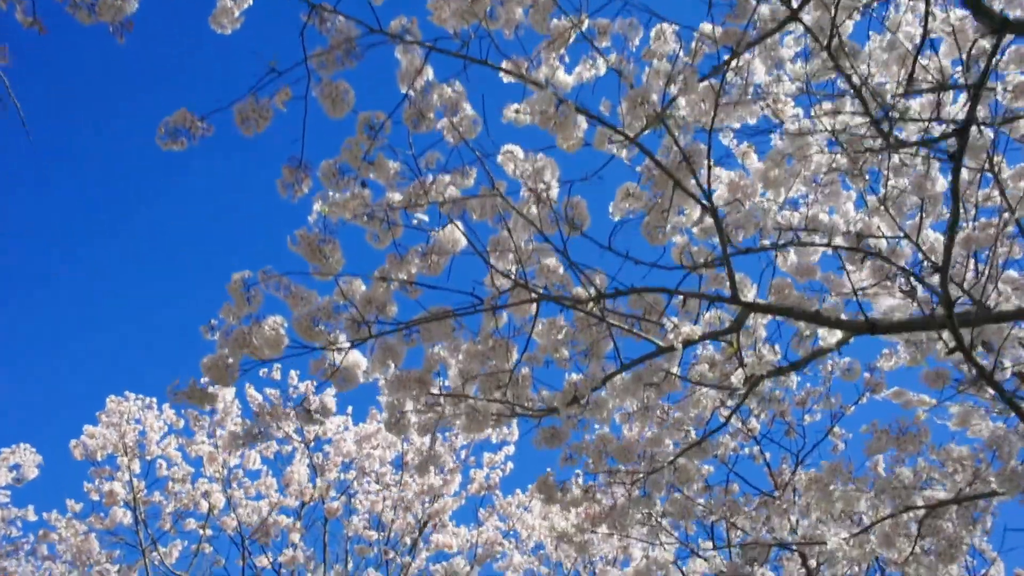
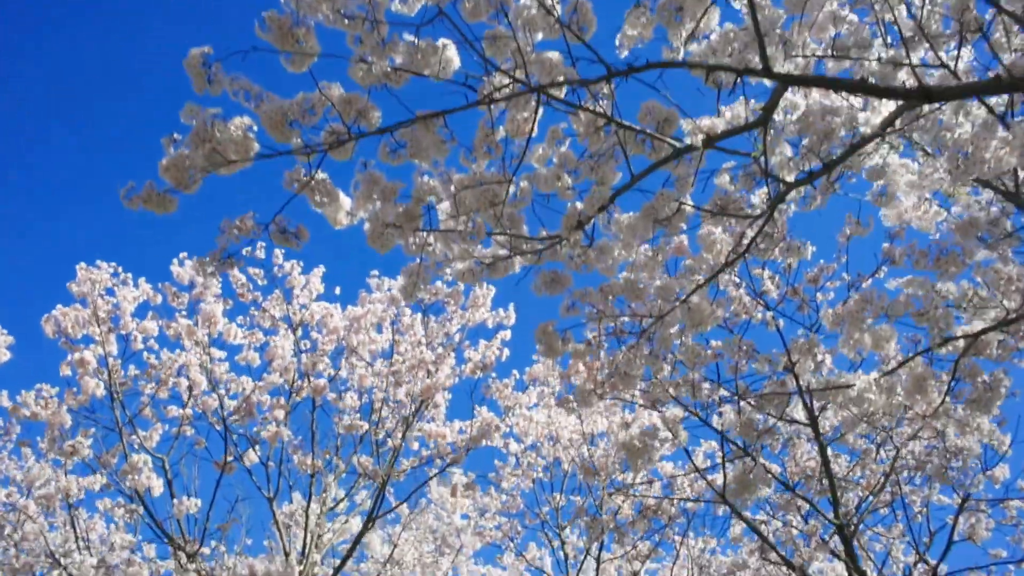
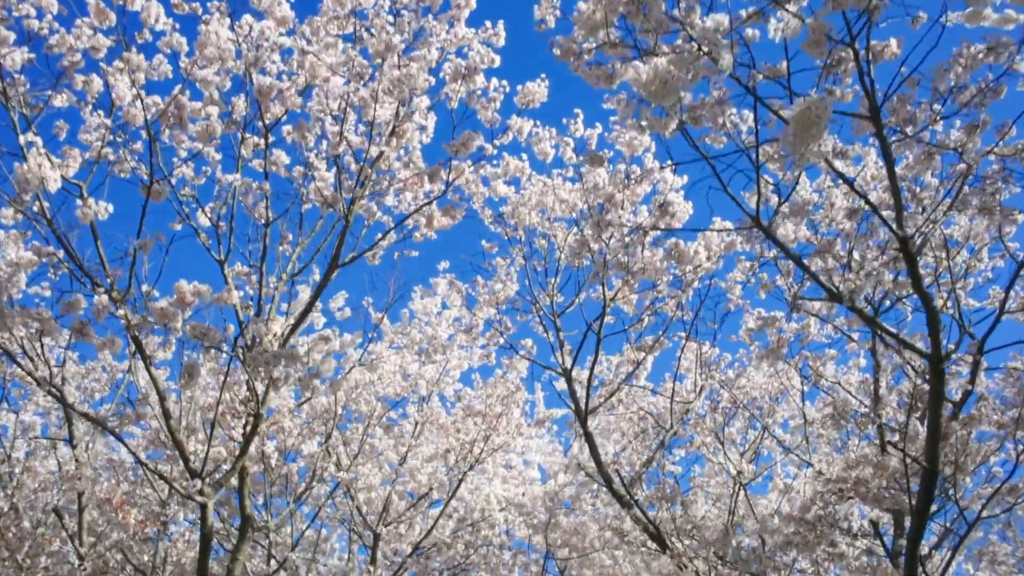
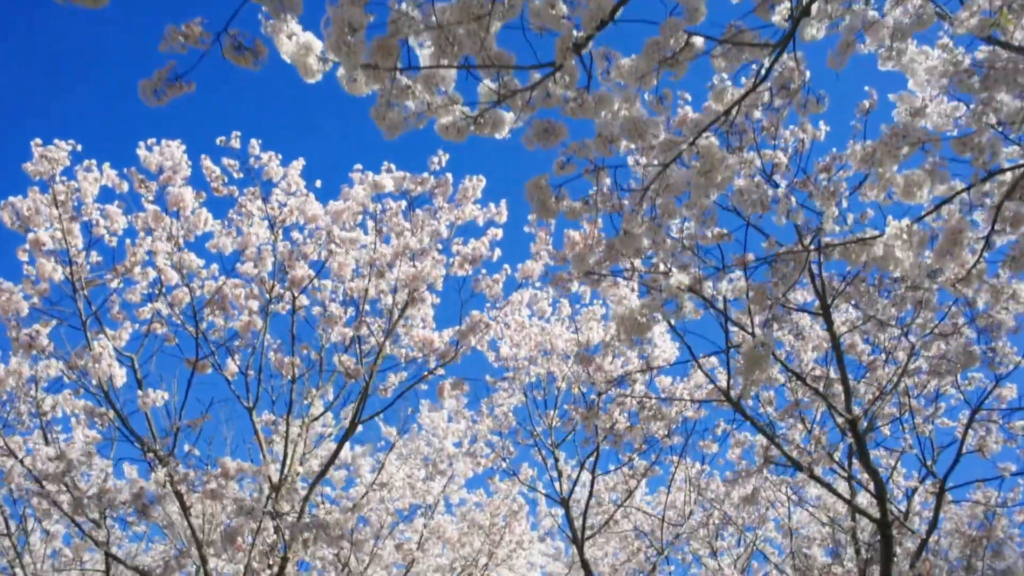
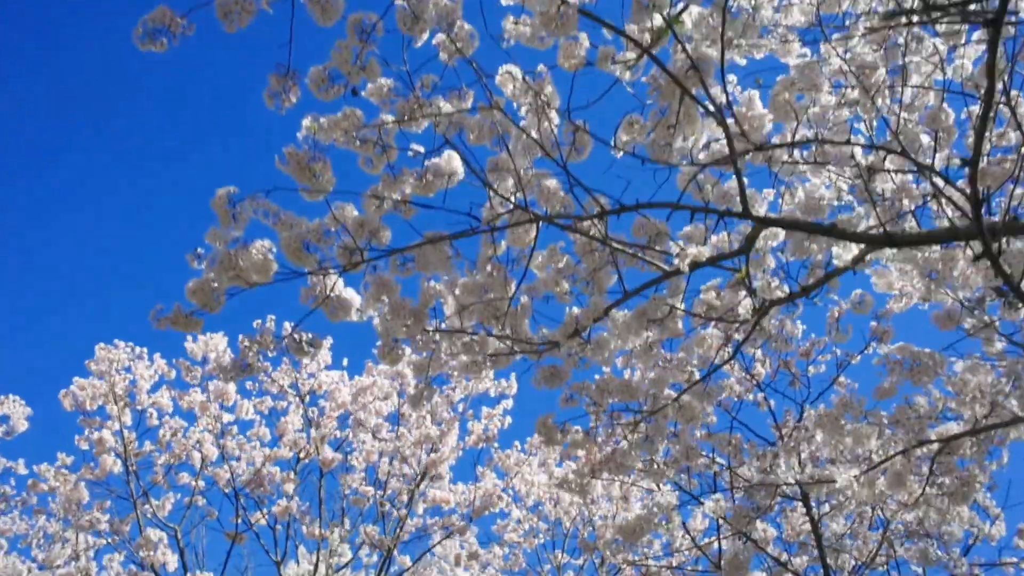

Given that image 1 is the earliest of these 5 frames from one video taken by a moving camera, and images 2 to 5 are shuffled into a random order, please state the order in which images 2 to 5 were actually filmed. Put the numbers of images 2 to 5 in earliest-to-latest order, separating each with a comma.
5, 2, 4, 3
